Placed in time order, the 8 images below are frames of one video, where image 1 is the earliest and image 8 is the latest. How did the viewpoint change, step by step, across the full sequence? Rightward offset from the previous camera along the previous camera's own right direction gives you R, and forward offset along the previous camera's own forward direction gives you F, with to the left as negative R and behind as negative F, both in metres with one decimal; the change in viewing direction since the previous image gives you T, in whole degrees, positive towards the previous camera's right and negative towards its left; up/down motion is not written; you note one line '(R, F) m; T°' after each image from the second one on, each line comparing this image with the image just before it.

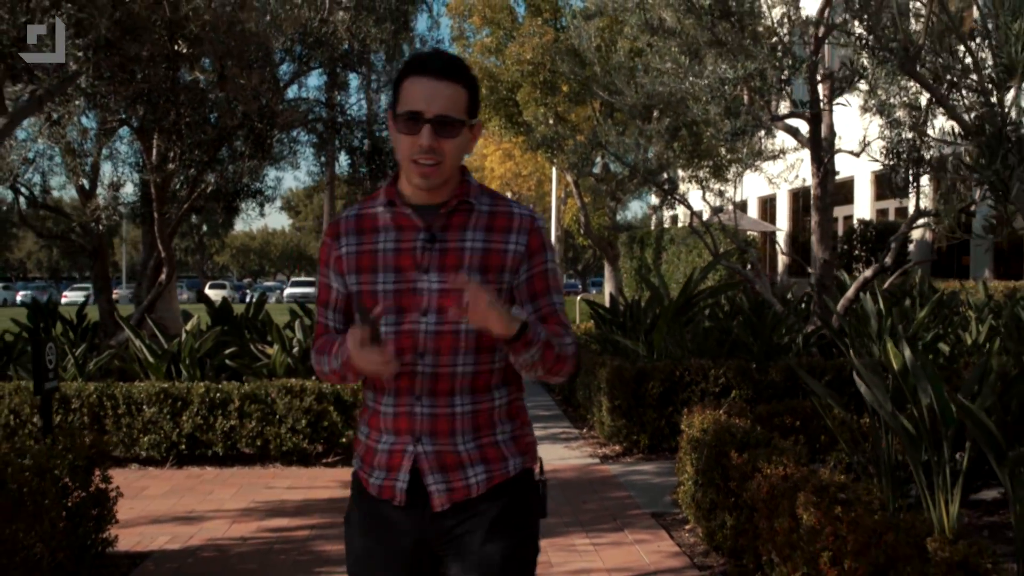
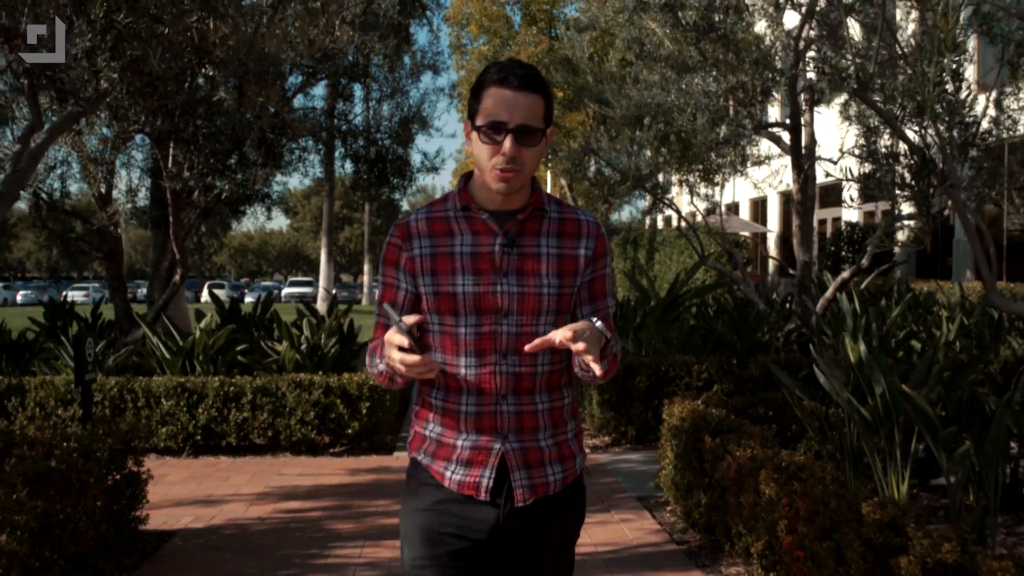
(0.0, -0.5) m; 0°
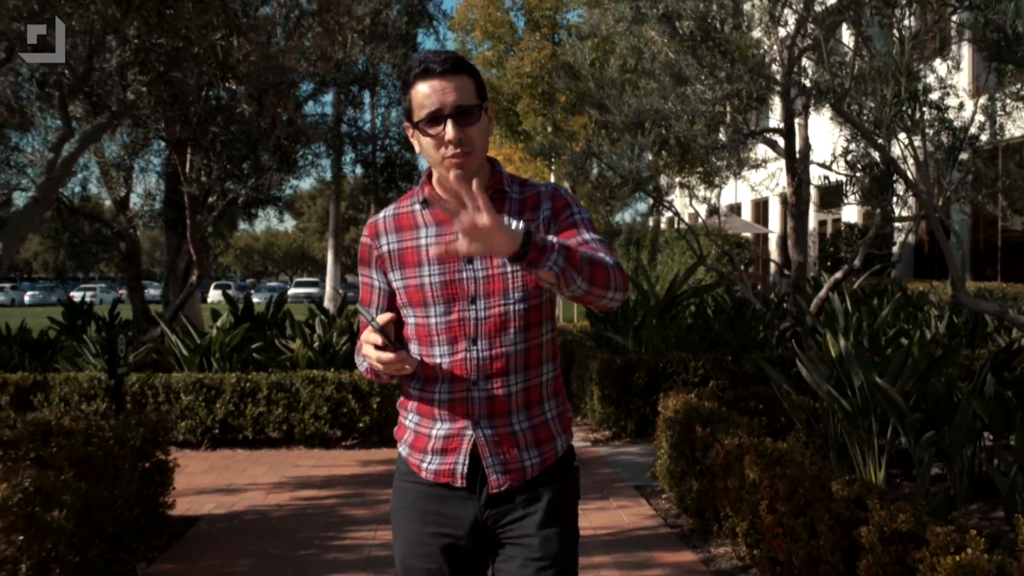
(0.0, -0.4) m; 0°
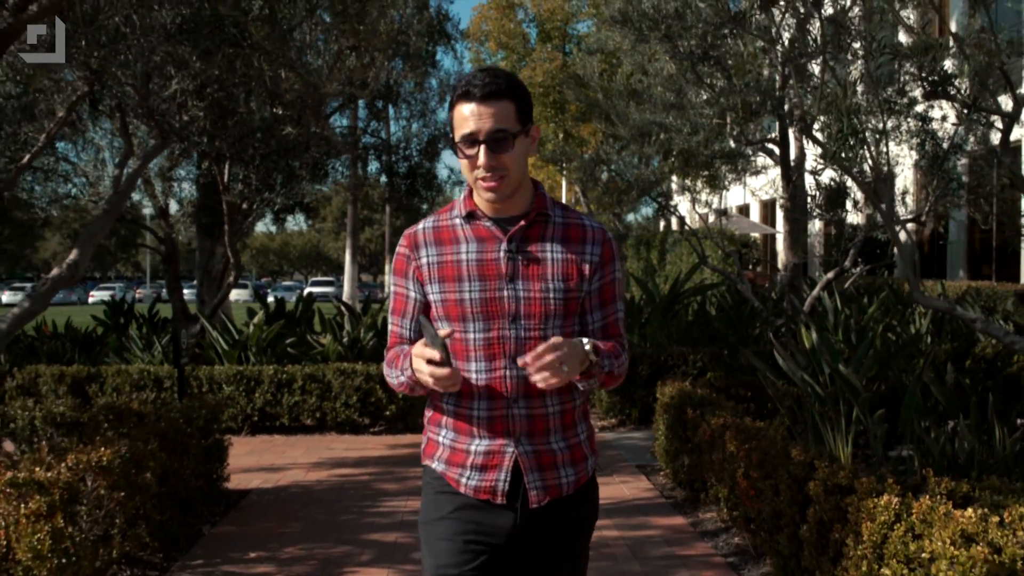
(0.0, -0.8) m; -1°
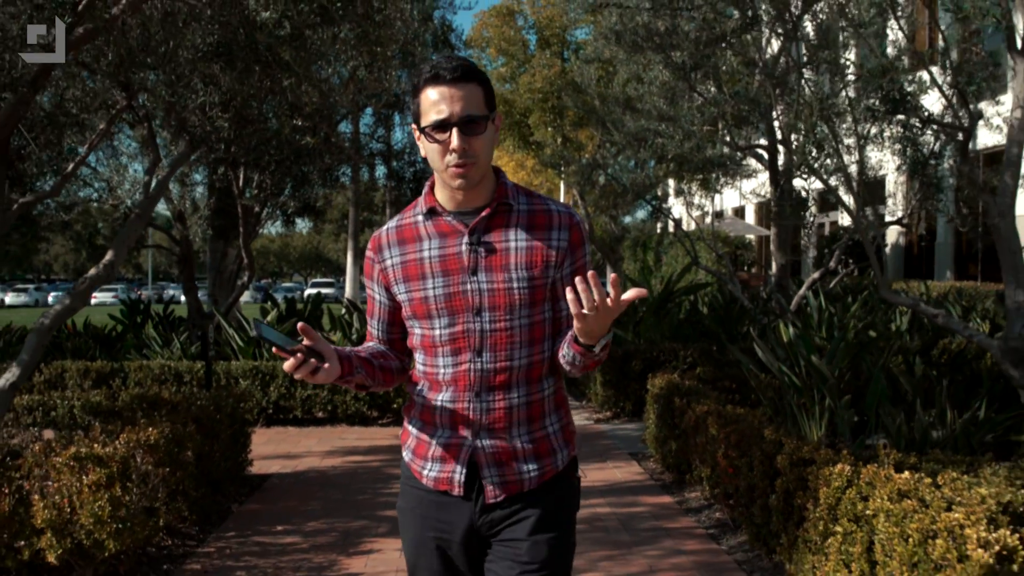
(0.0, -0.6) m; 0°
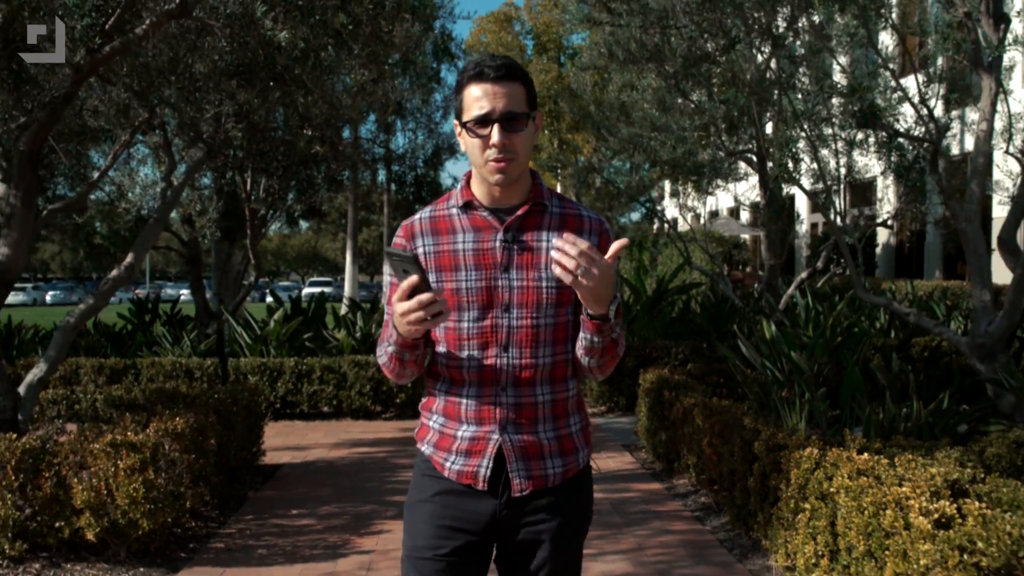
(0.0, -0.4) m; 0°
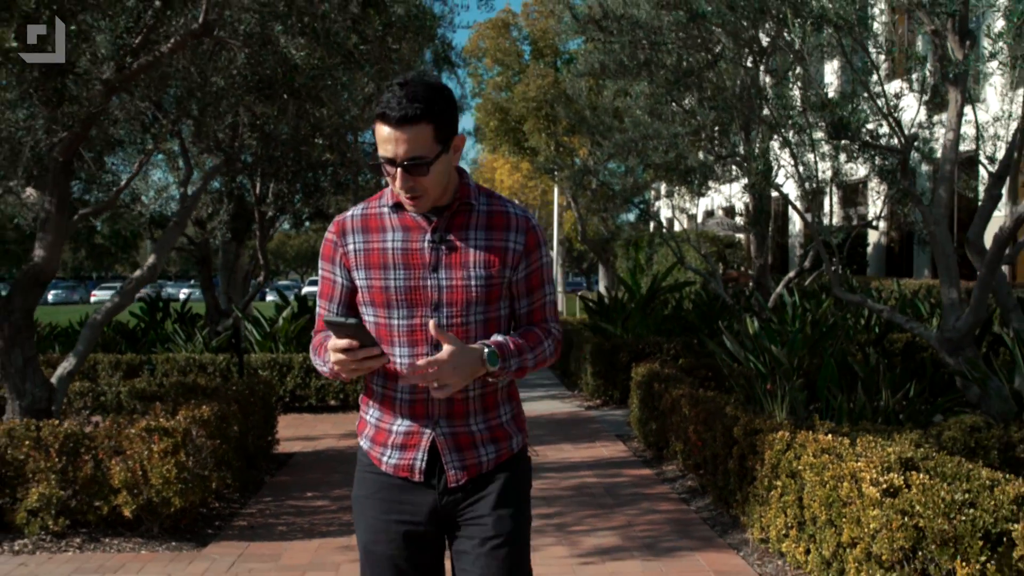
(0.0, -0.5) m; 0°
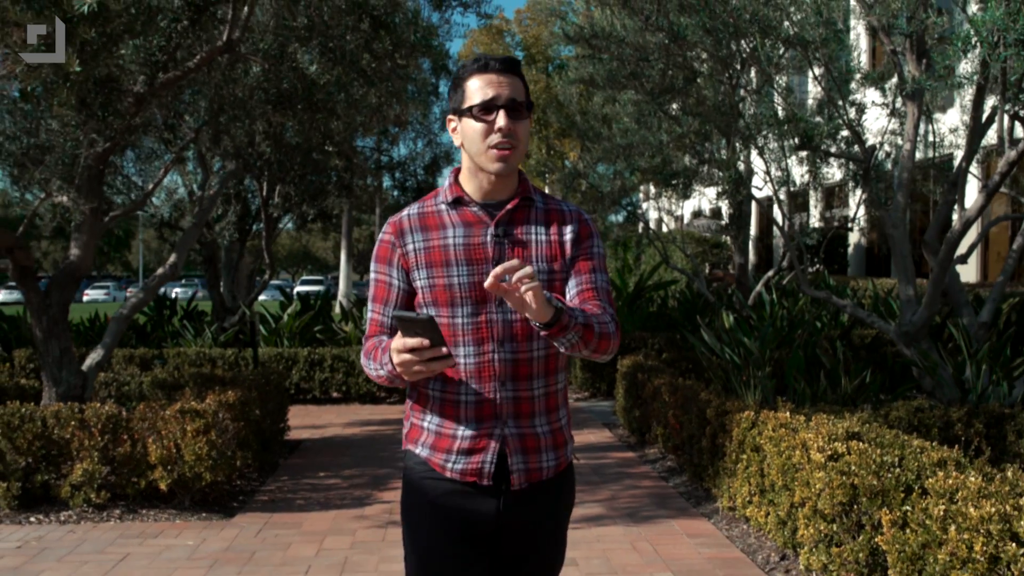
(0.0, -0.7) m; +1°
